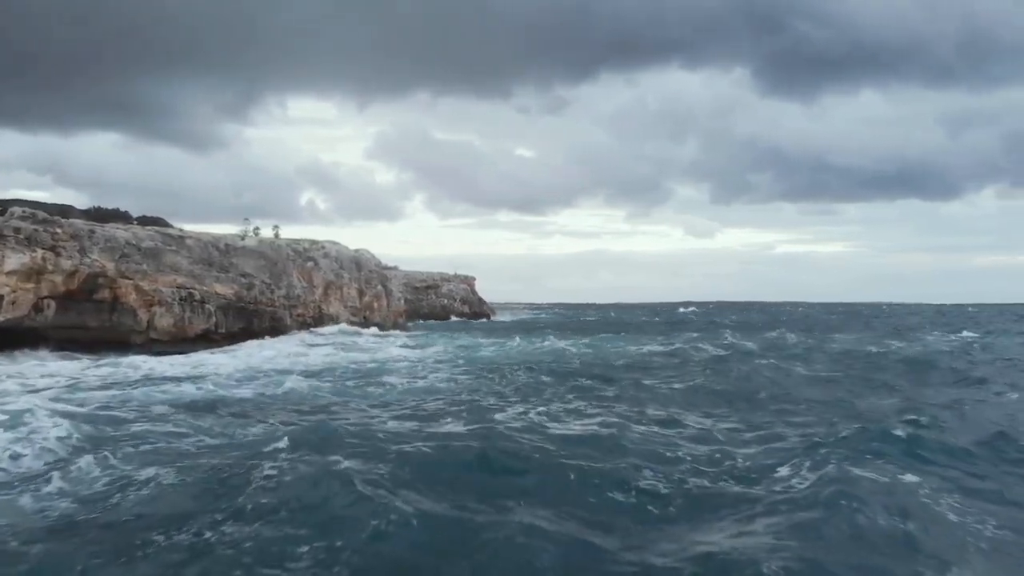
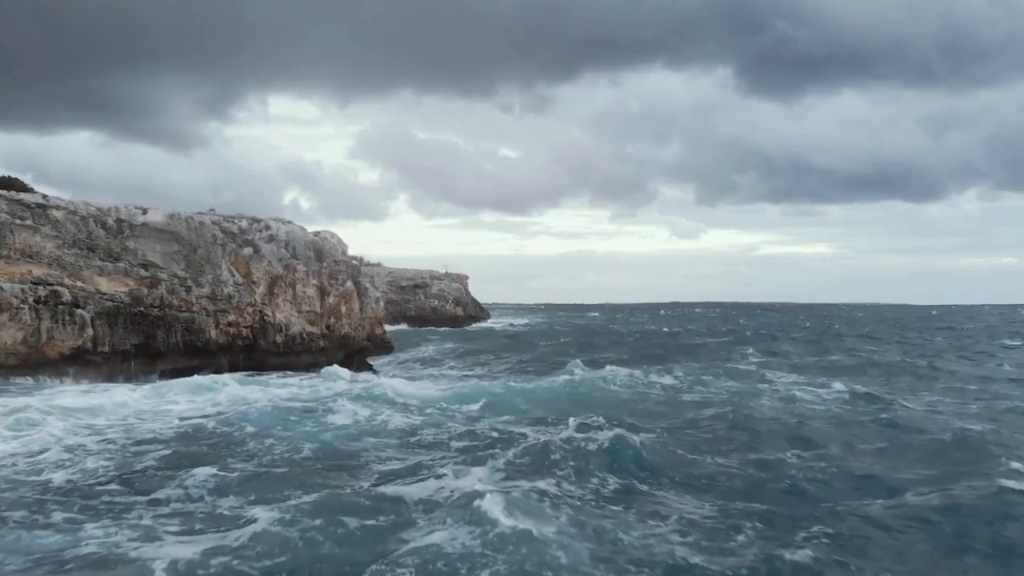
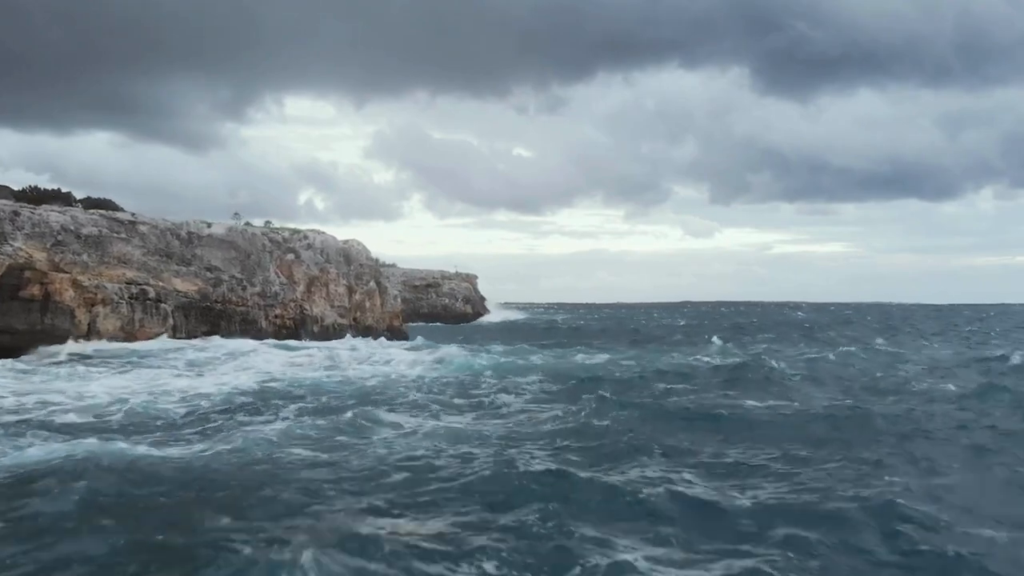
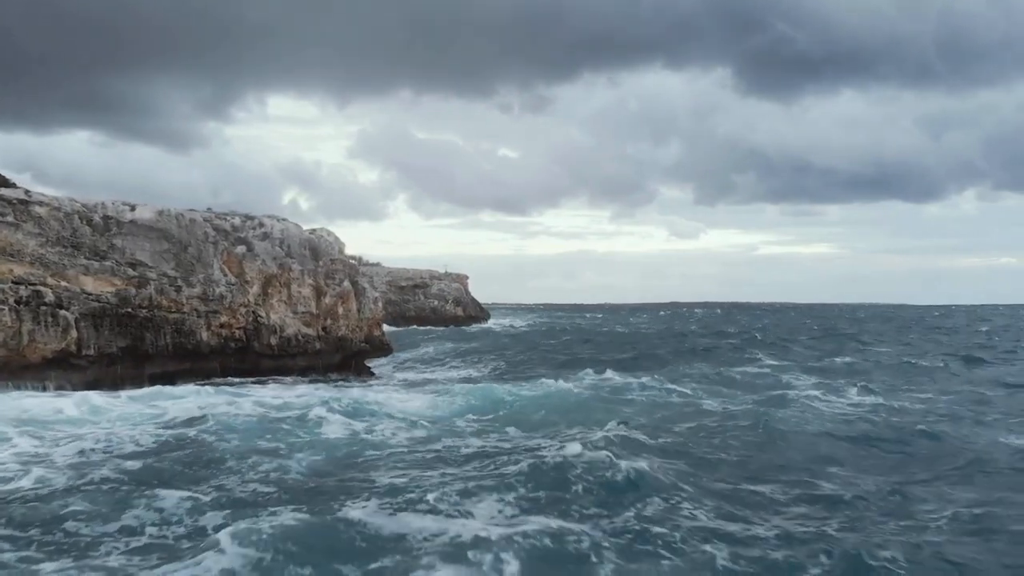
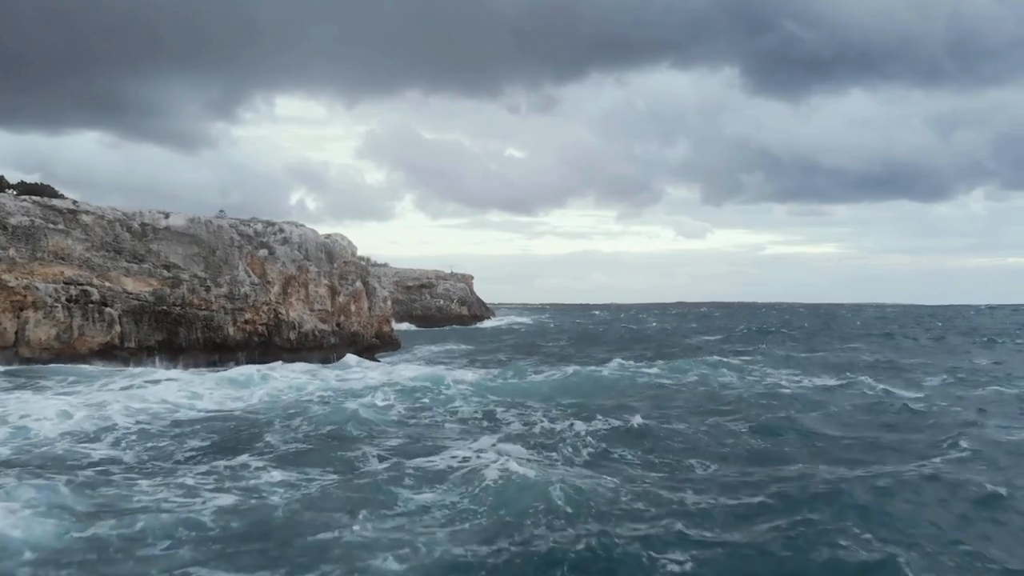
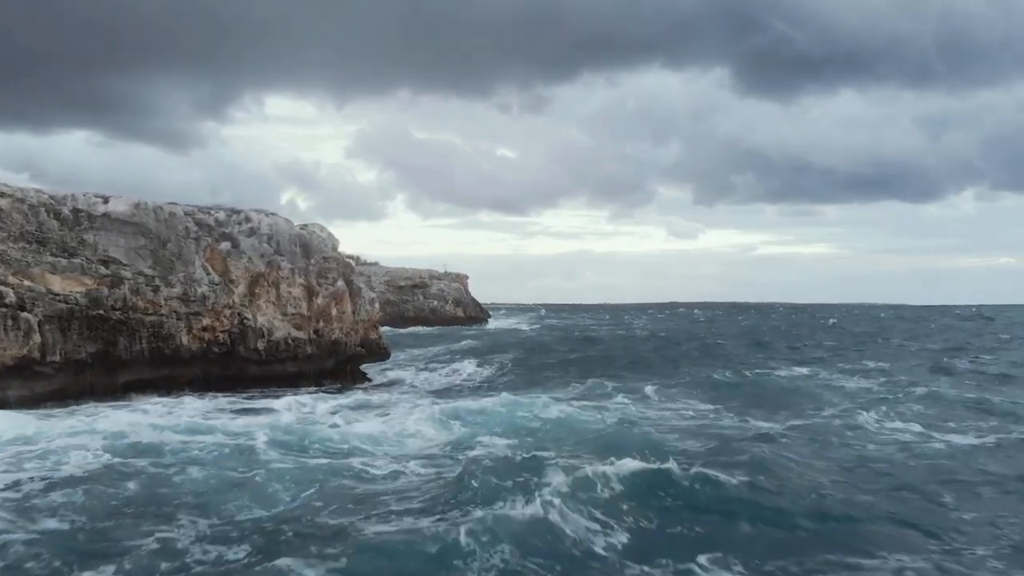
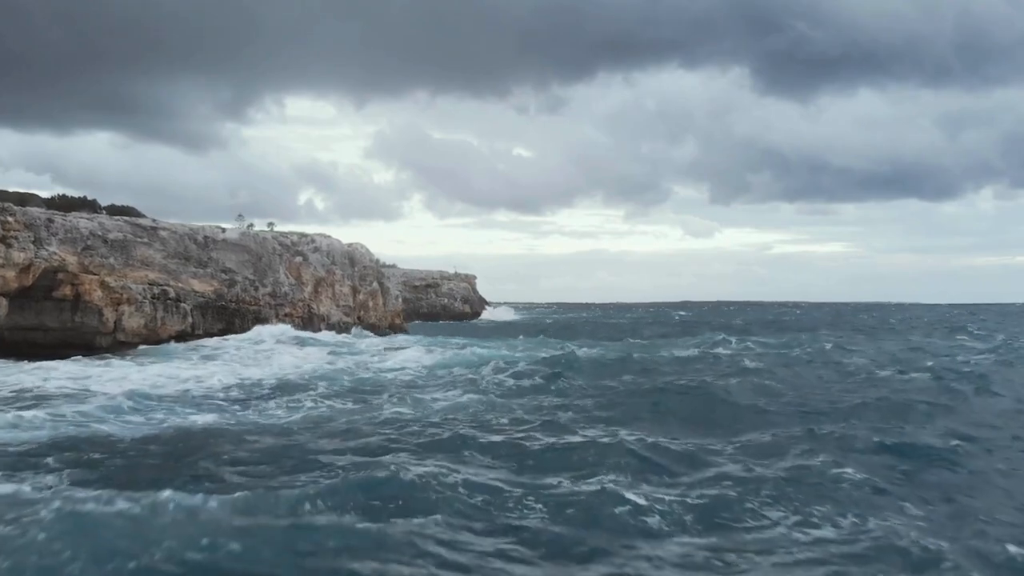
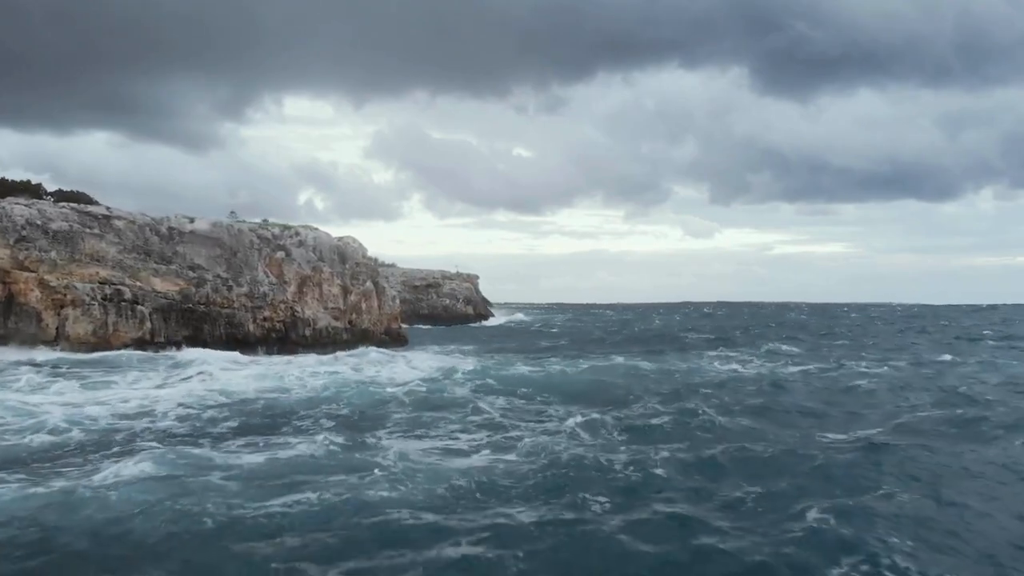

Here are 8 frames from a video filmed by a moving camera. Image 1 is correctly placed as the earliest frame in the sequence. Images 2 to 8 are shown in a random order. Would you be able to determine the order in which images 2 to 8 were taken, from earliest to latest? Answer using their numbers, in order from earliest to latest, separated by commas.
7, 3, 8, 5, 2, 4, 6
